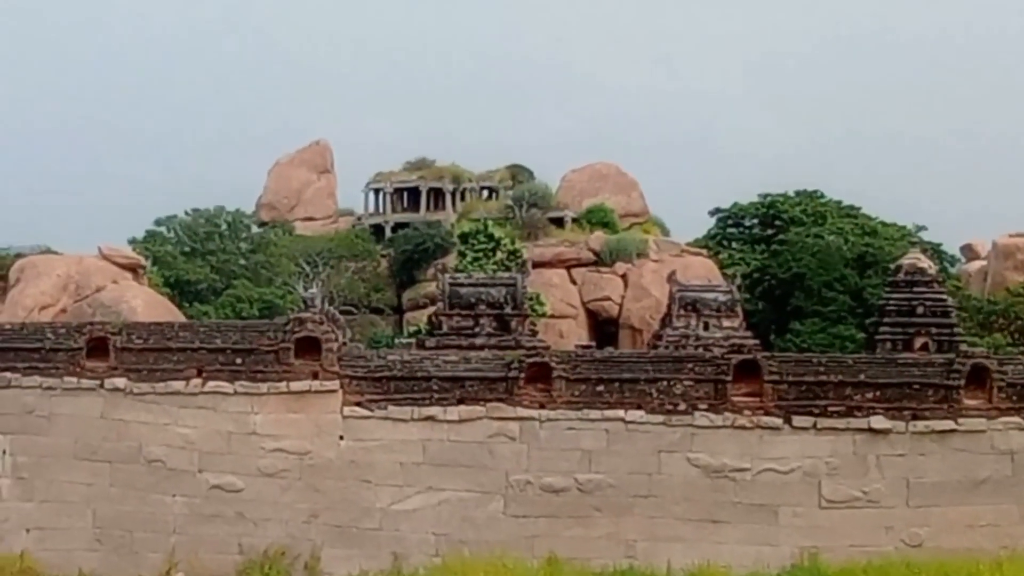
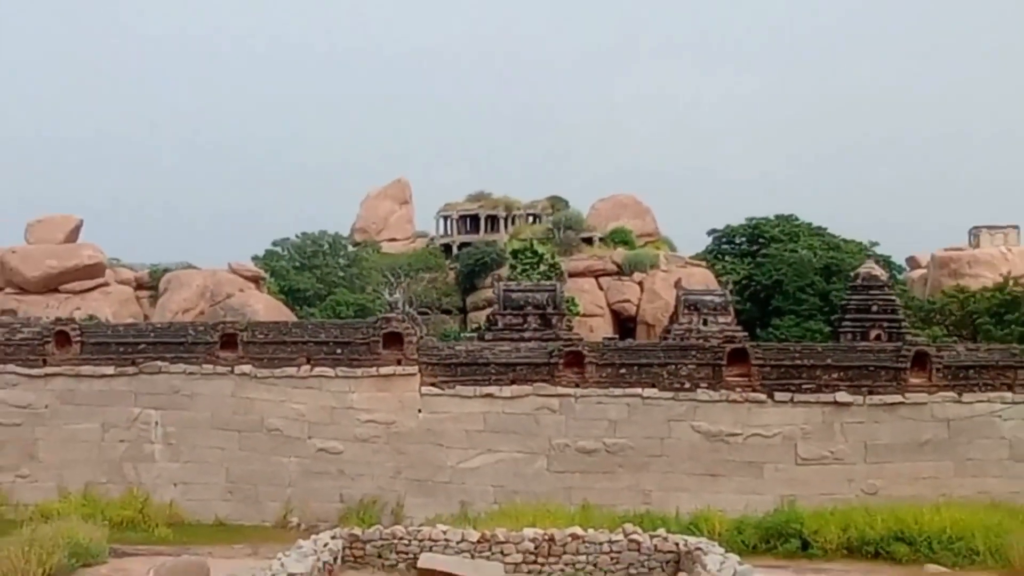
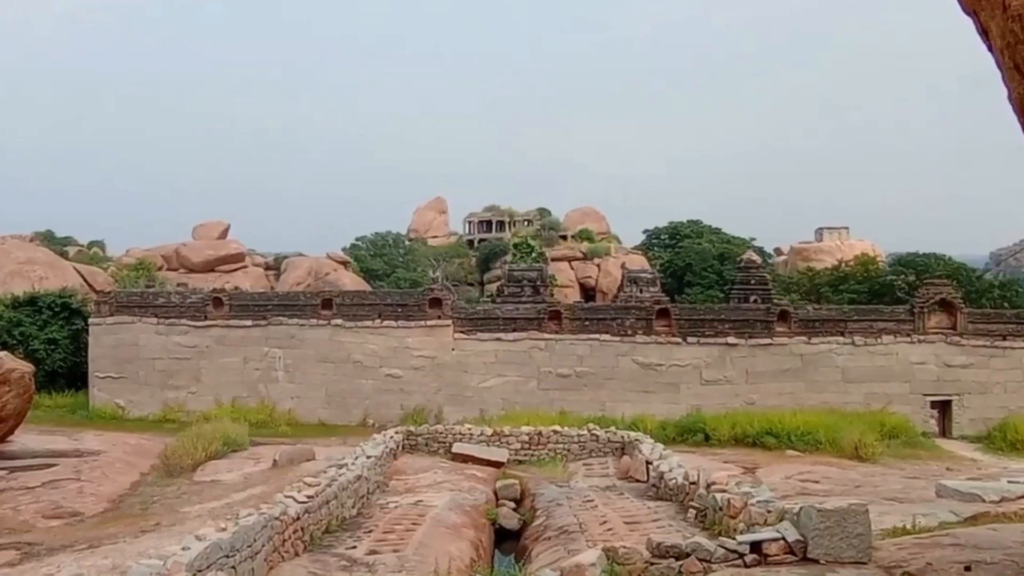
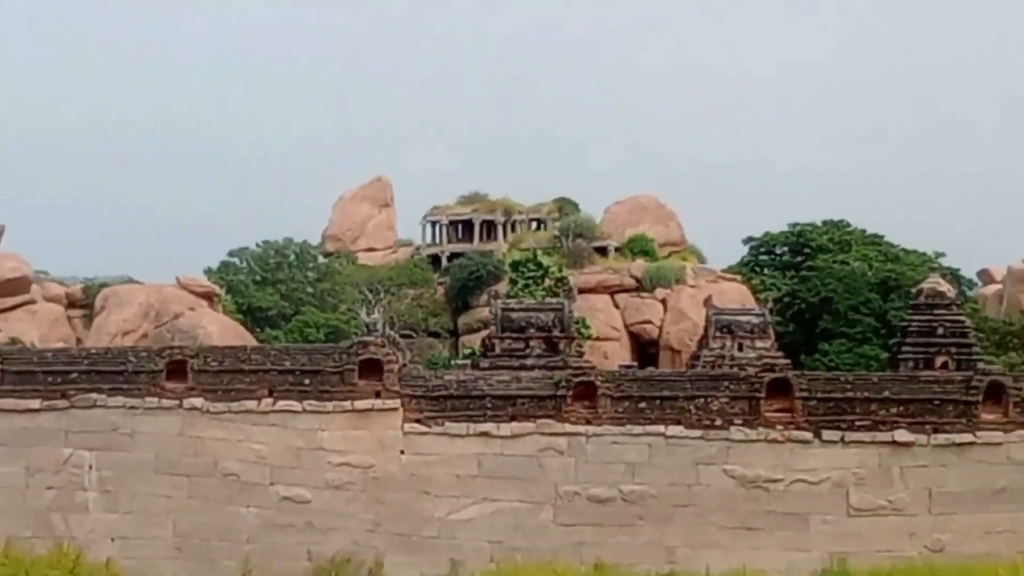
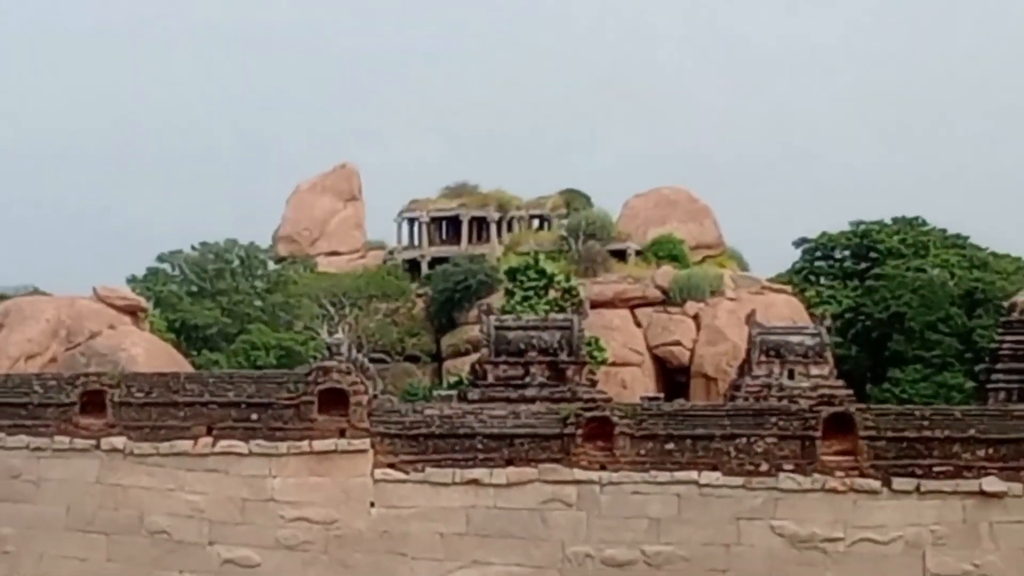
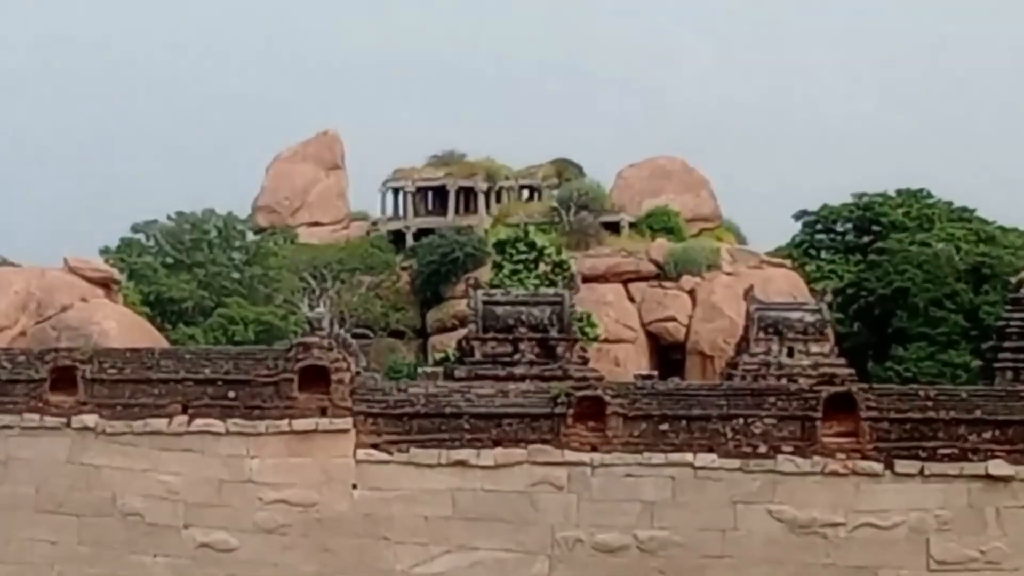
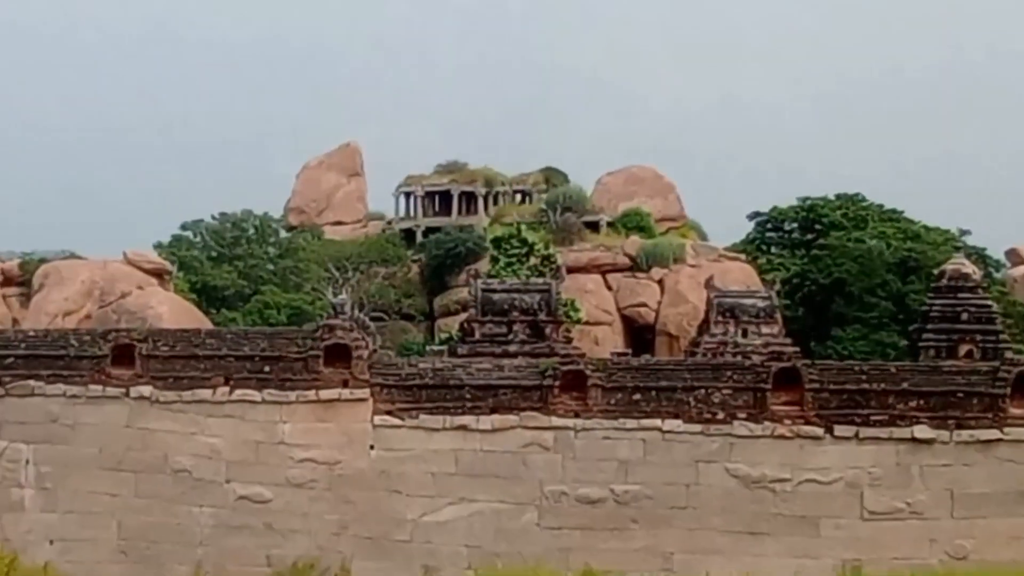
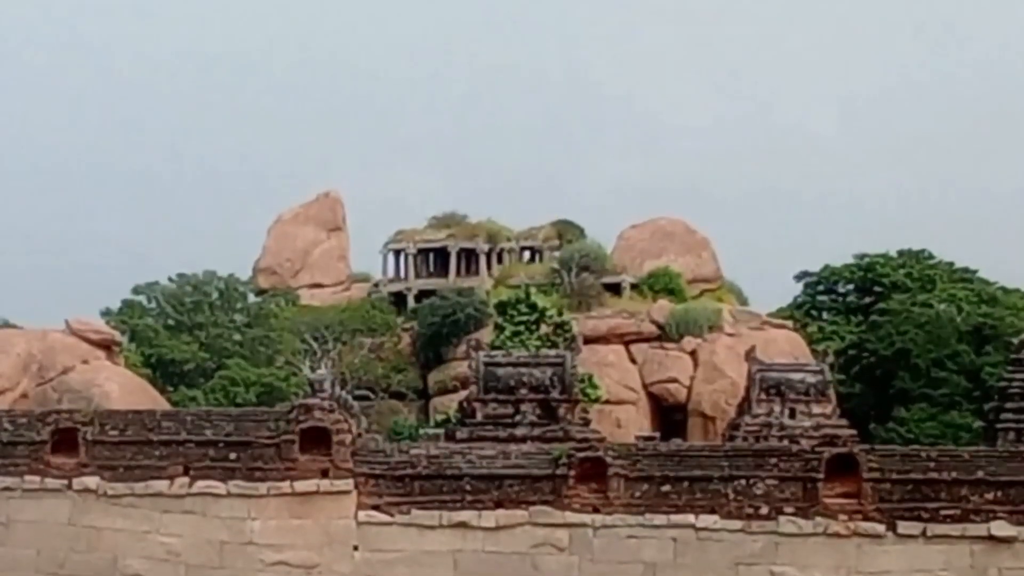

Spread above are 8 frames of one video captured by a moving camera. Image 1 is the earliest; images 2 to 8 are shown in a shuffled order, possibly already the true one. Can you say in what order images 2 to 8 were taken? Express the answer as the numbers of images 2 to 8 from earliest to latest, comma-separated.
7, 6, 8, 5, 4, 2, 3
